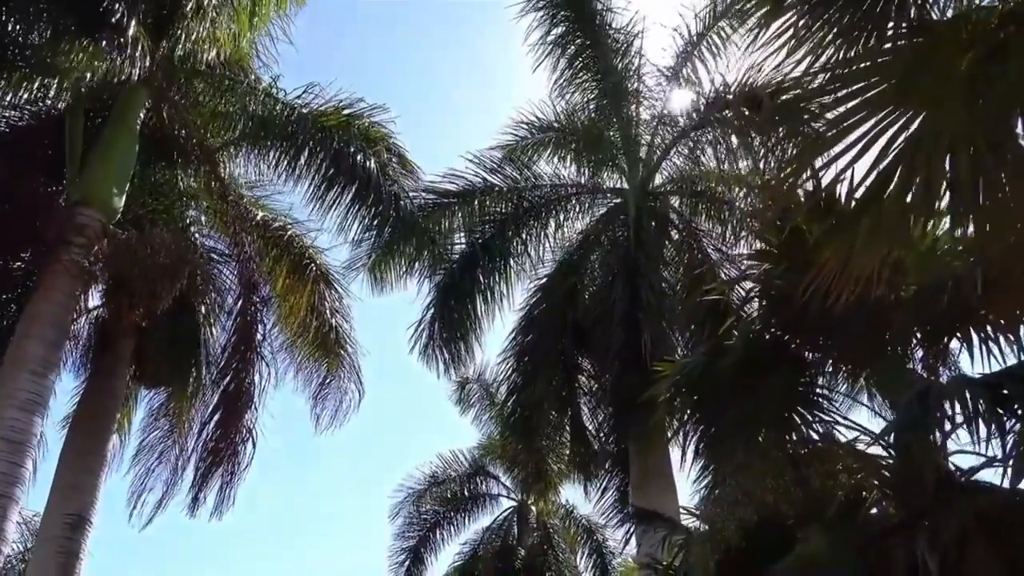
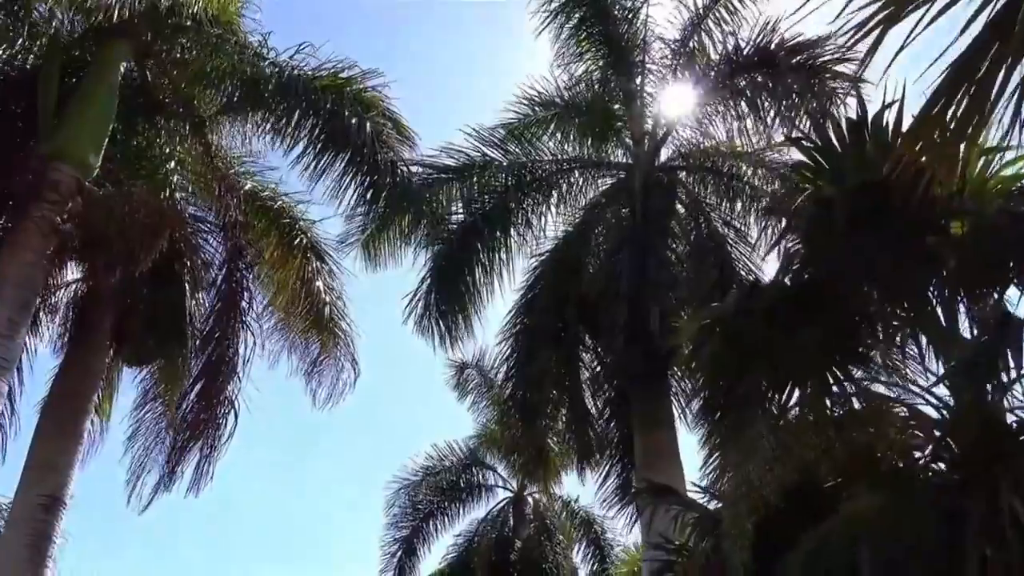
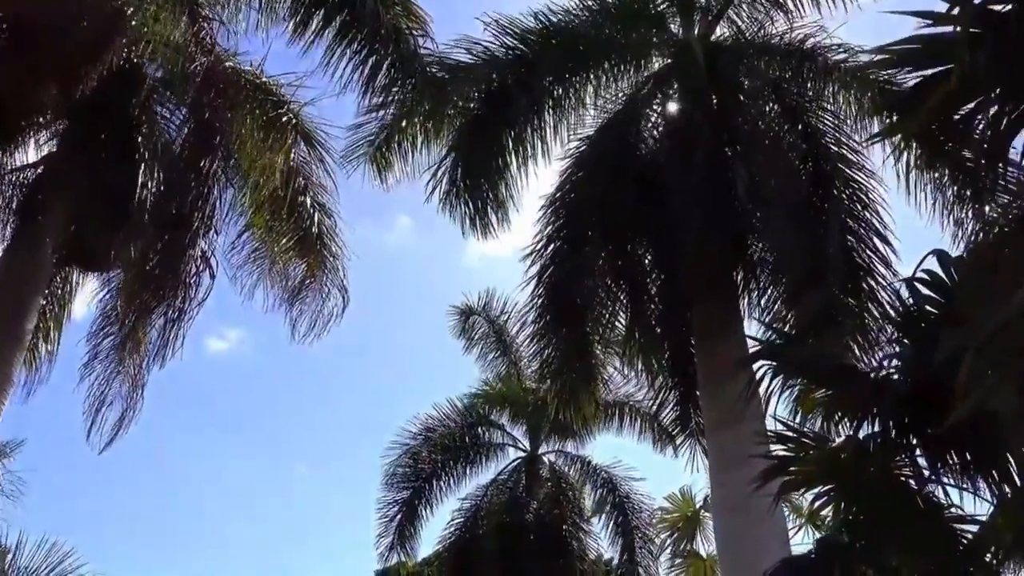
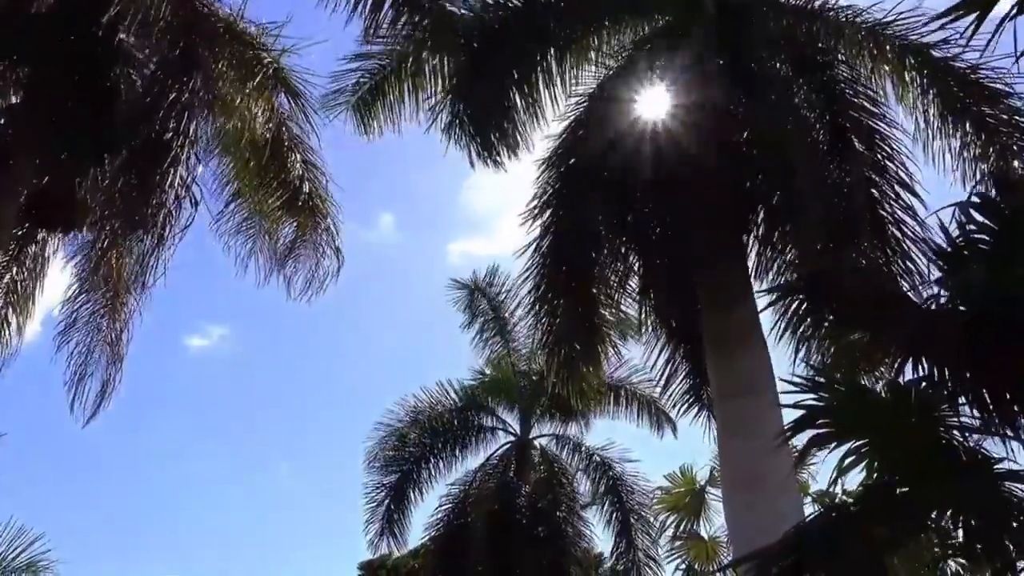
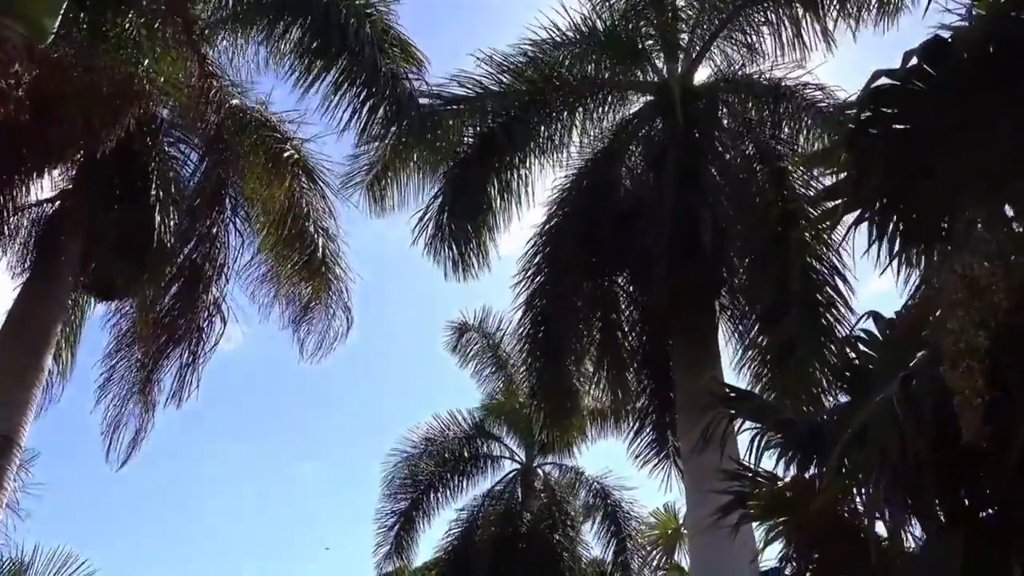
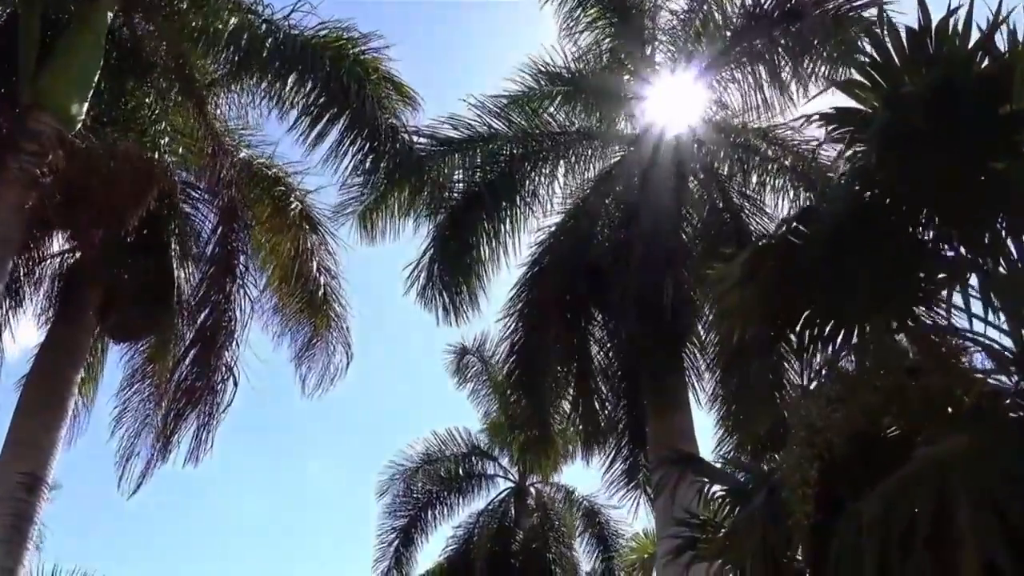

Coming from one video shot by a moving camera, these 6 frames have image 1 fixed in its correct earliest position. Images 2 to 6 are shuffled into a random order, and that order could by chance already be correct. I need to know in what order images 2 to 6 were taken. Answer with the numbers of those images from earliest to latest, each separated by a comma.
2, 6, 5, 3, 4
